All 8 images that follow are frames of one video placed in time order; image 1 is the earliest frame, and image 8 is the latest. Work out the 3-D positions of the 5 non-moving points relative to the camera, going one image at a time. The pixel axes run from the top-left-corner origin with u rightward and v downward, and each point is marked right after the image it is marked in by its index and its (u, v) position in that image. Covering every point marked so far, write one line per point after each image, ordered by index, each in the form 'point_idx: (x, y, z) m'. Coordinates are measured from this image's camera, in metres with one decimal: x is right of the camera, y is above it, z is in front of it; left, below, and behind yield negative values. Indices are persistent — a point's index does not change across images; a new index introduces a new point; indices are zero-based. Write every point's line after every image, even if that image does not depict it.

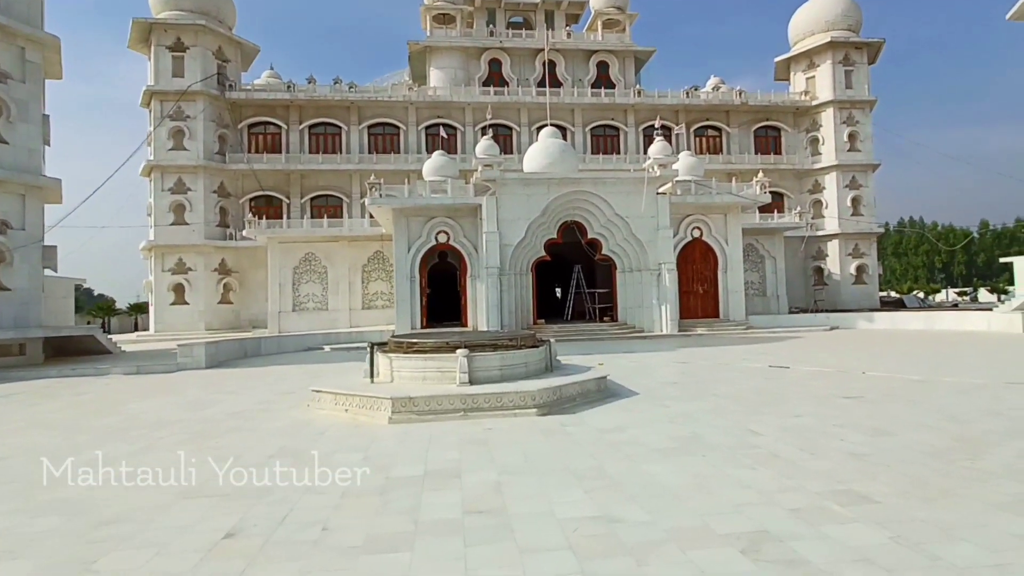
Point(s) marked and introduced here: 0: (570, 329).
0: (+1.9, -1.3, +18.6) m
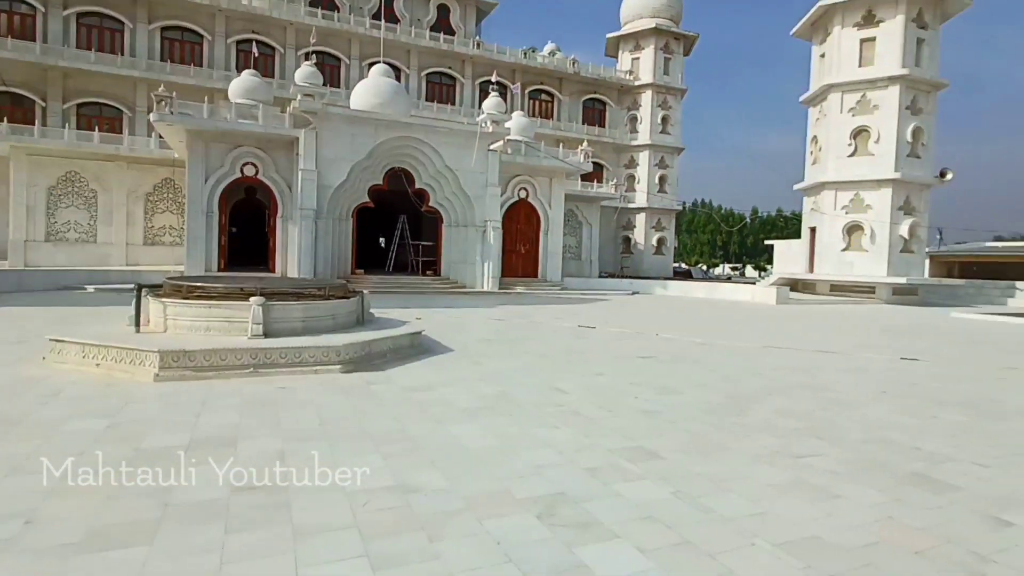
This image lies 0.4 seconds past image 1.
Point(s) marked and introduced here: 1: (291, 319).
0: (-3.7, +0.2, +17.9) m
1: (-2.5, -0.4, +6.6) m
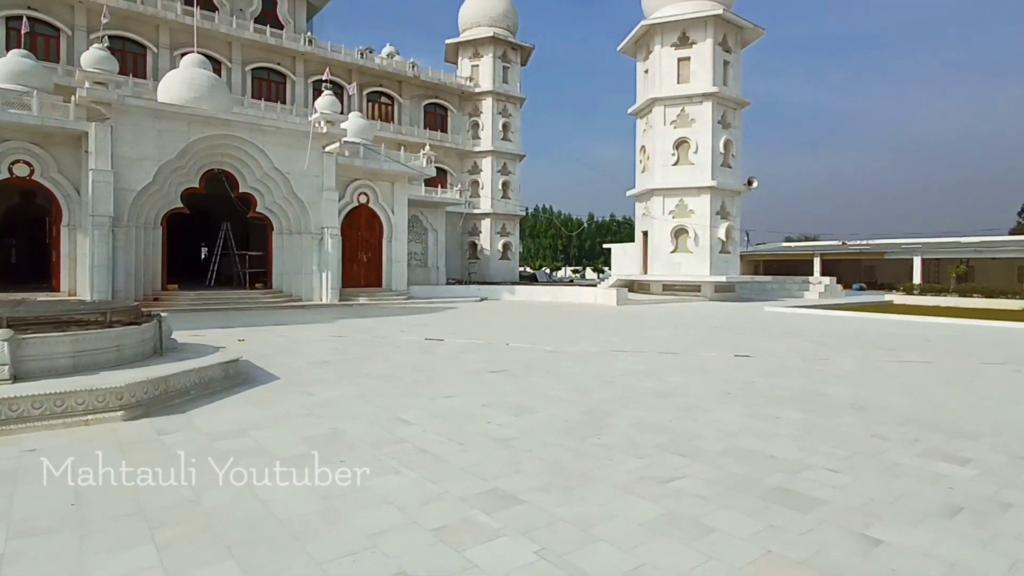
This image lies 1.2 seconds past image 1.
0: (-8.1, -0.3, +15.8) m
1: (-4.1, -0.6, +5.2) m
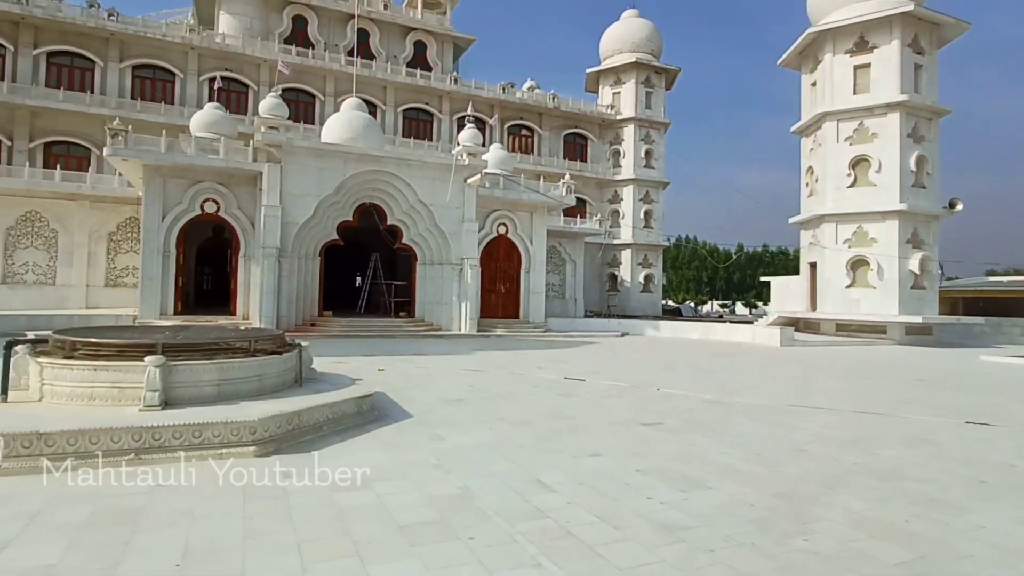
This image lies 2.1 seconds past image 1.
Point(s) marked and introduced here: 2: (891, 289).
0: (-4.3, -1.1, +16.5) m
1: (-2.8, -0.9, +5.2) m
2: (+10.3, 0.0, +16.0) m
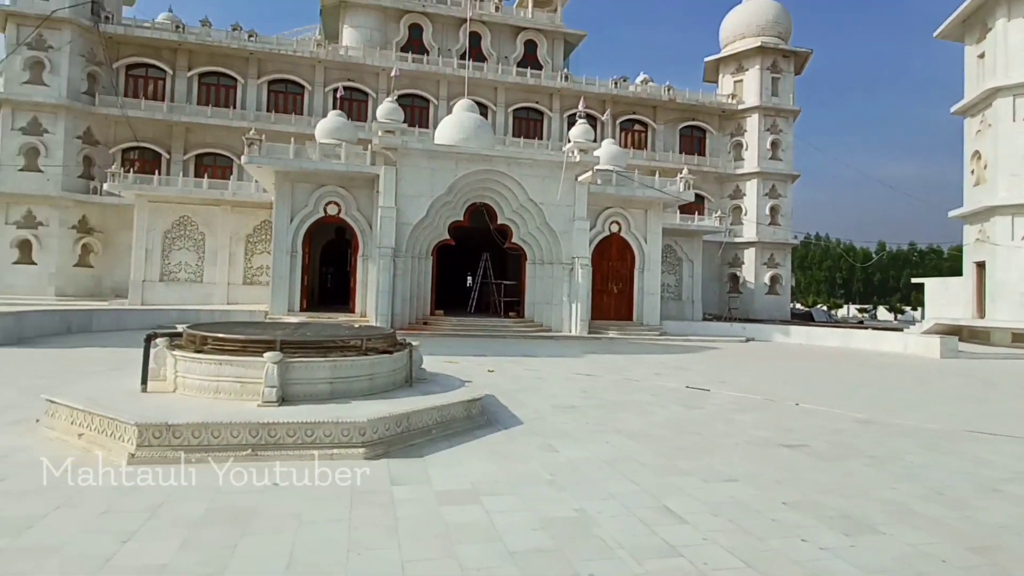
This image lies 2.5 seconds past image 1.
0: (-1.2, -1.0, +16.6) m
1: (-1.8, -0.8, +5.2) m
2: (+13.0, -0.1, +13.4) m
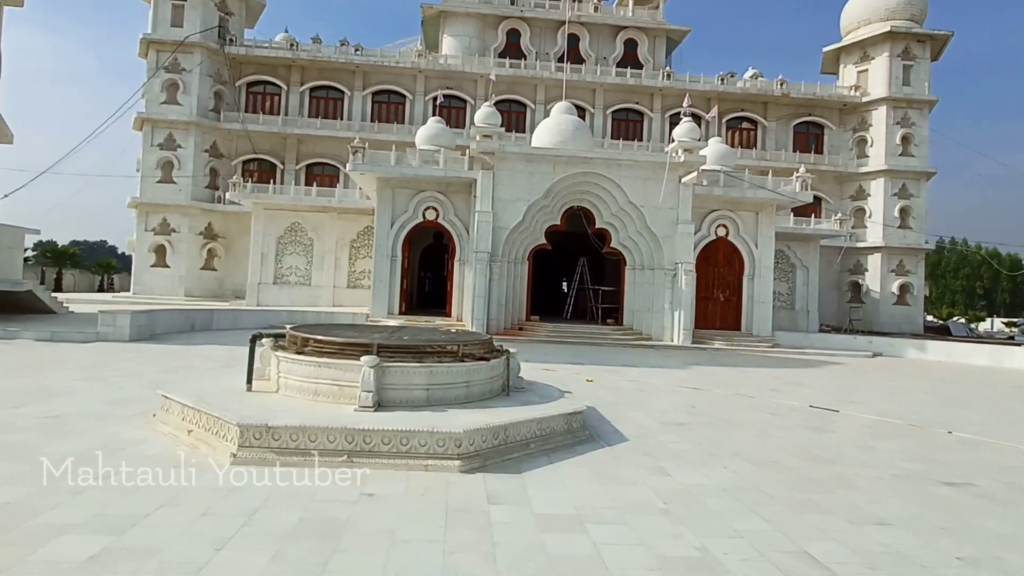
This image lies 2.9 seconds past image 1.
0: (+1.5, -1.2, +16.2) m
1: (-0.9, -0.9, +5.0) m
2: (+15.1, -0.4, +10.8) m
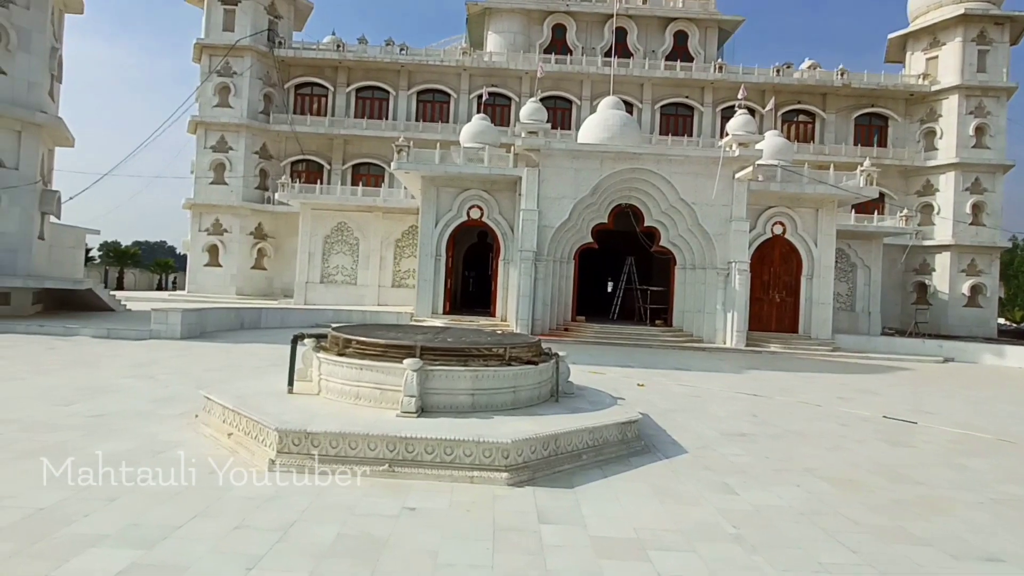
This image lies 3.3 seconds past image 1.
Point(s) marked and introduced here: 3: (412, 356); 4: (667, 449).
0: (+2.7, -1.2, +15.7) m
1: (-0.5, -0.9, +4.8) m
2: (+15.8, -0.4, +9.3) m
3: (-0.8, -0.6, +4.8) m
4: (+1.3, -1.4, +5.1) m
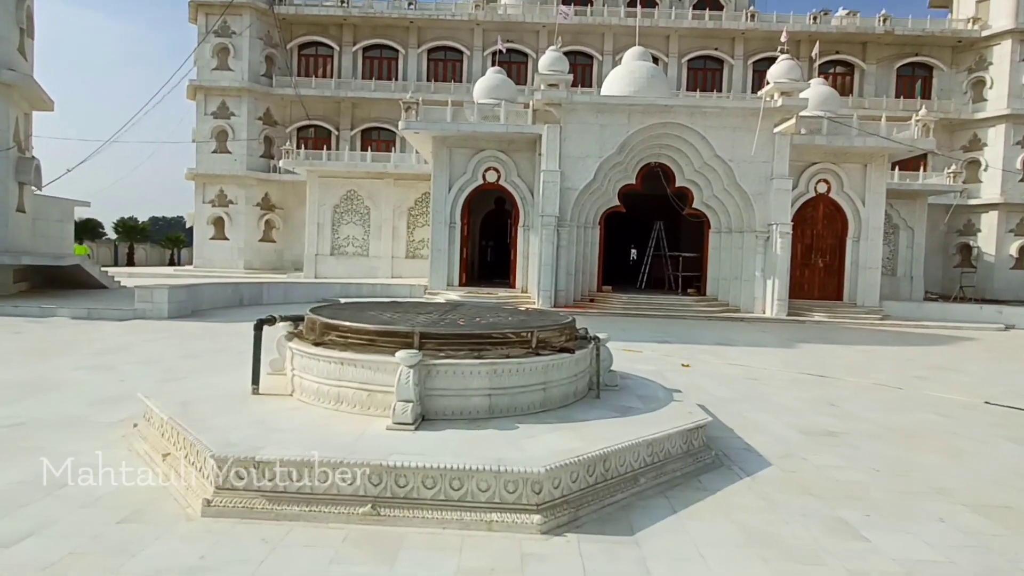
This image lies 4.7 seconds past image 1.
0: (+3.2, -0.4, +14.4) m
1: (-0.3, -0.6, +3.6) m
2: (+16.2, +0.3, +7.6) m
3: (-0.6, -0.4, +3.6) m
4: (+1.5, -1.1, +3.9) m
